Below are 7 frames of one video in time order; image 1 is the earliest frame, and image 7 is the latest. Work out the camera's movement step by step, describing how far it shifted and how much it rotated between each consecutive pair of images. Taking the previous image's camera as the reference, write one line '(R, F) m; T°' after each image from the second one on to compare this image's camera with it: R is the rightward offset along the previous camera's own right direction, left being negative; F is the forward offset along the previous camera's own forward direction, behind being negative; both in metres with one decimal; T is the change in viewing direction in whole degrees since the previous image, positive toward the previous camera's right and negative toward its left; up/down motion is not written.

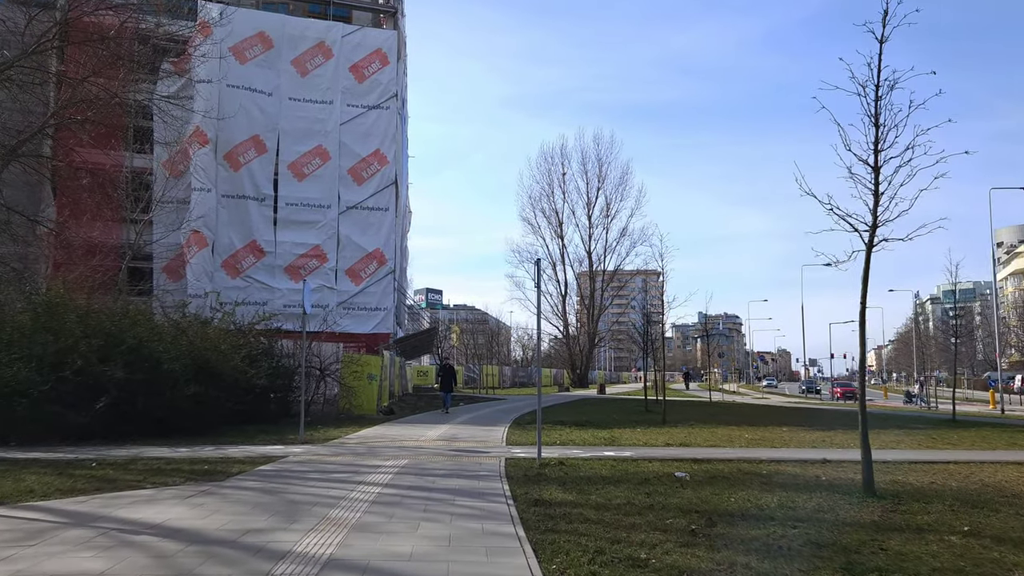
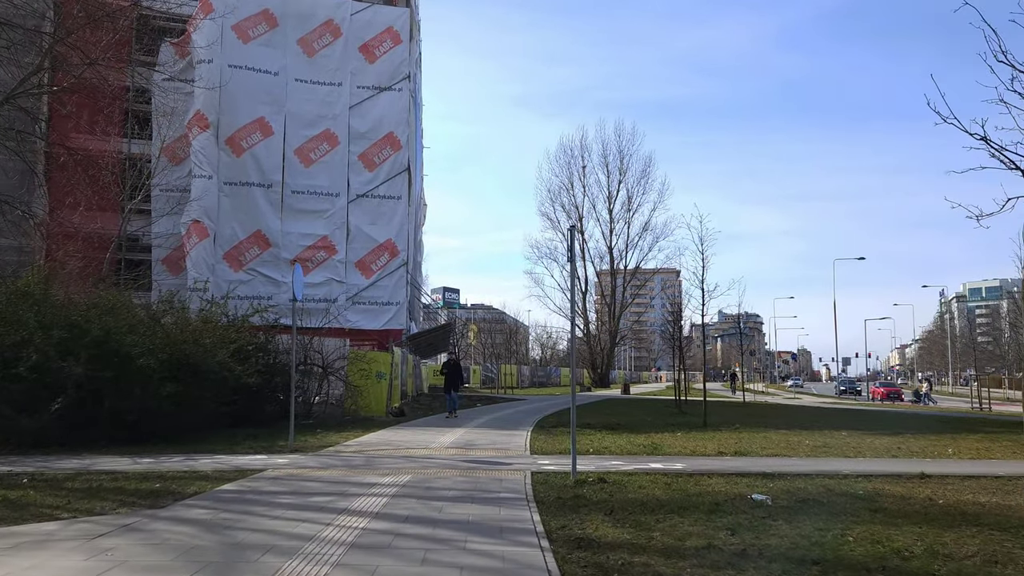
(-0.1, +2.0) m; -1°
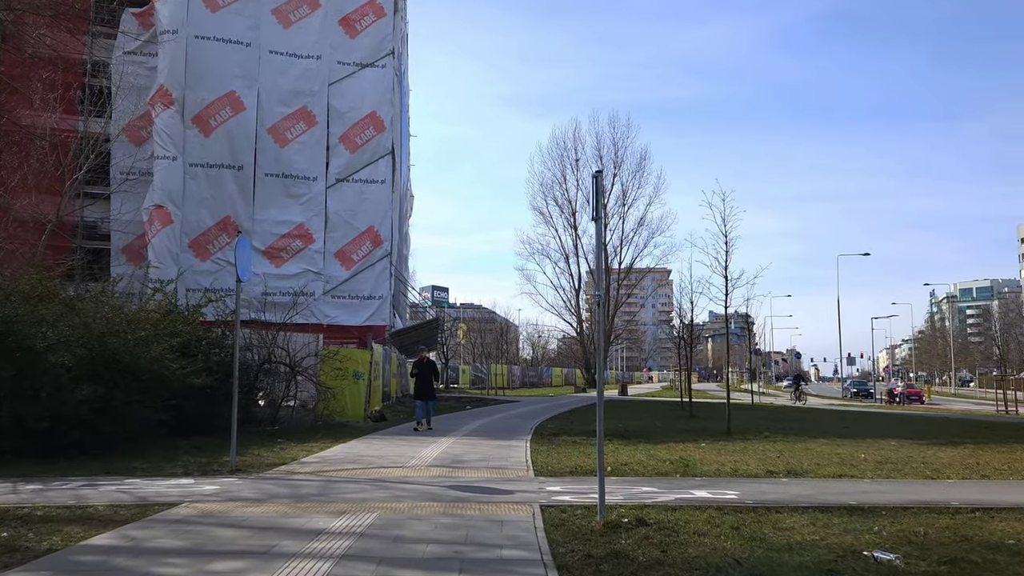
(-0.1, +2.3) m; +1°
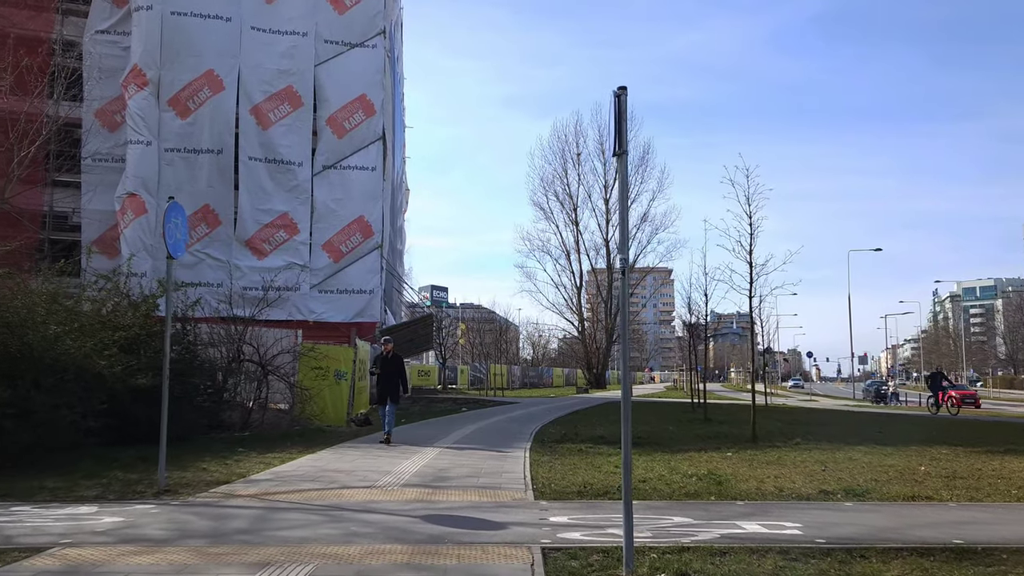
(+0.1, +1.8) m; 0°
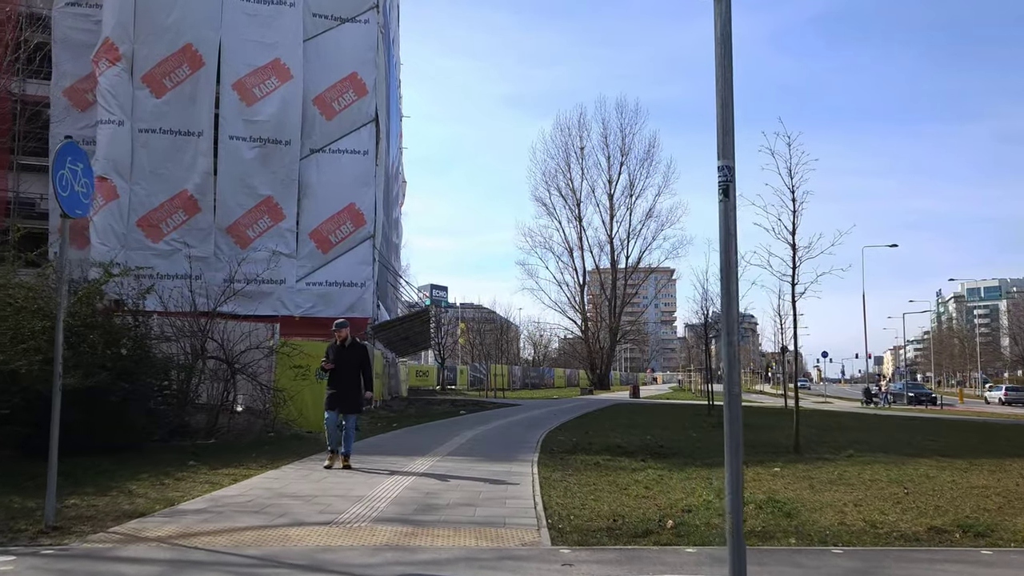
(-0.1, +1.9) m; 0°
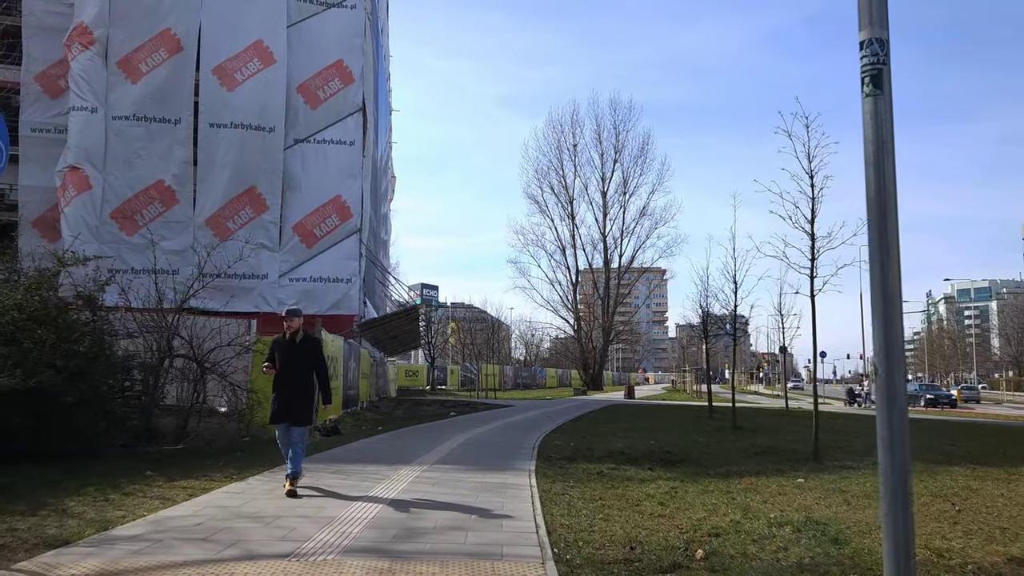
(0.0, +1.0) m; +1°
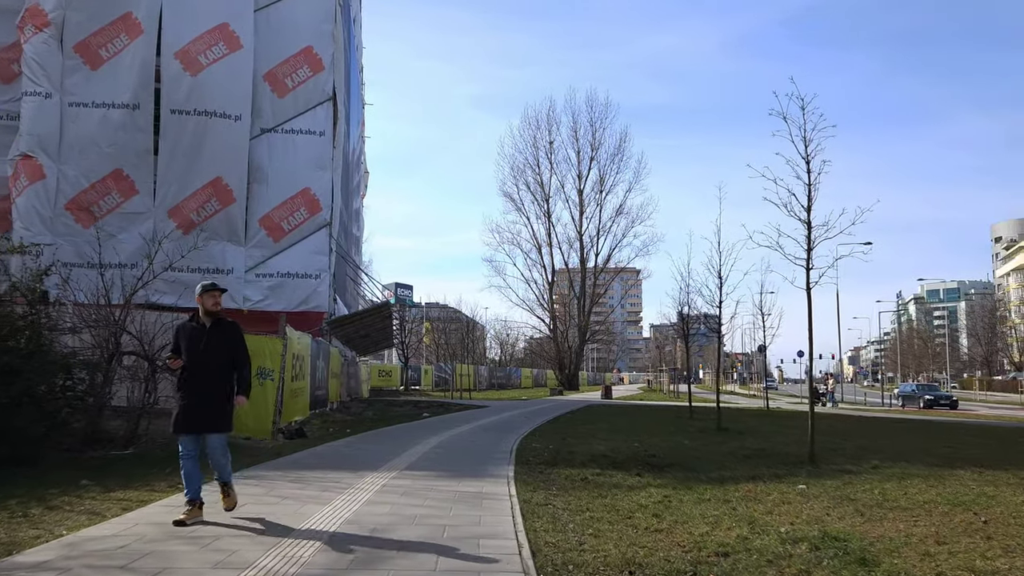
(0.0, +0.8) m; +2°
